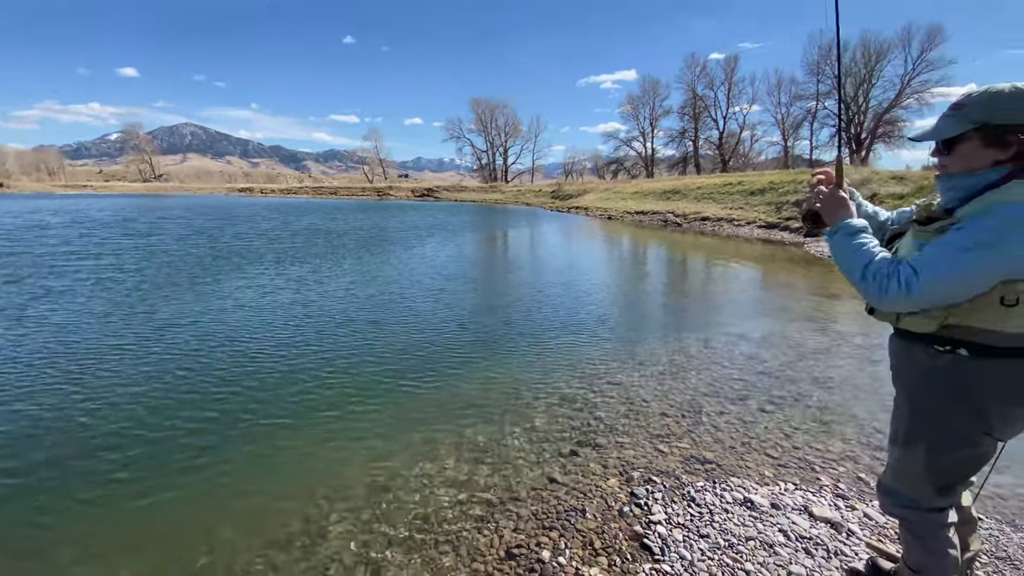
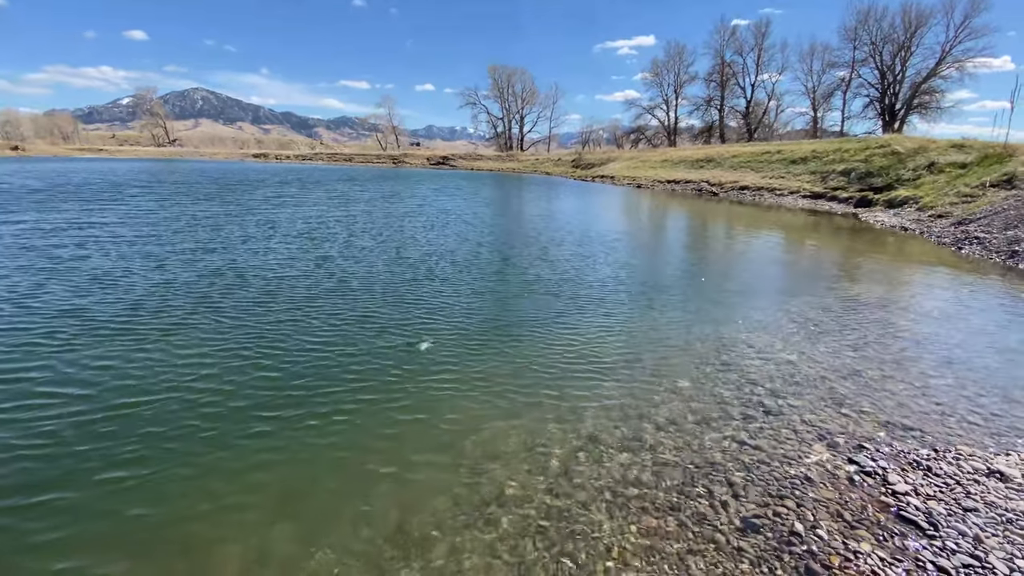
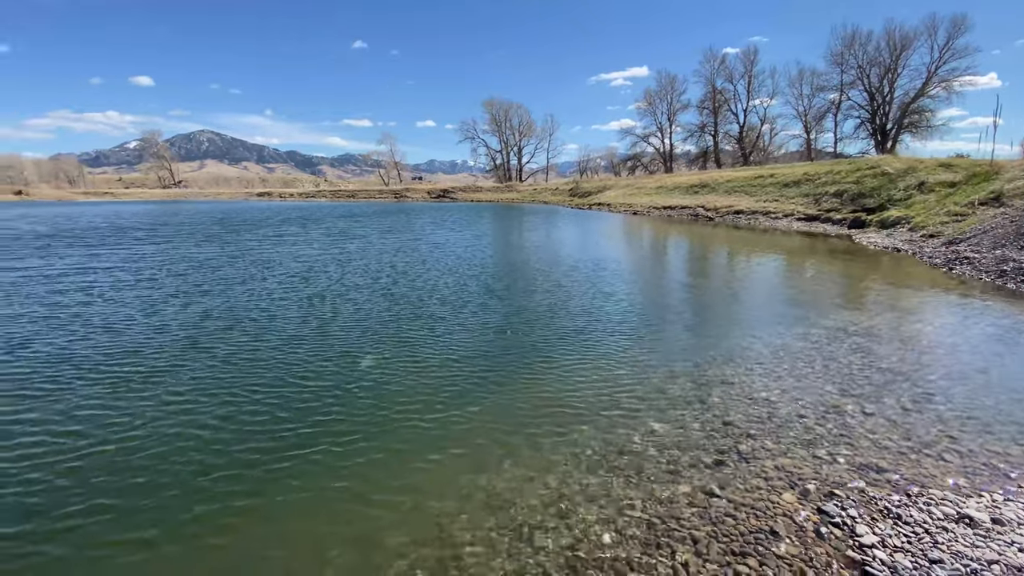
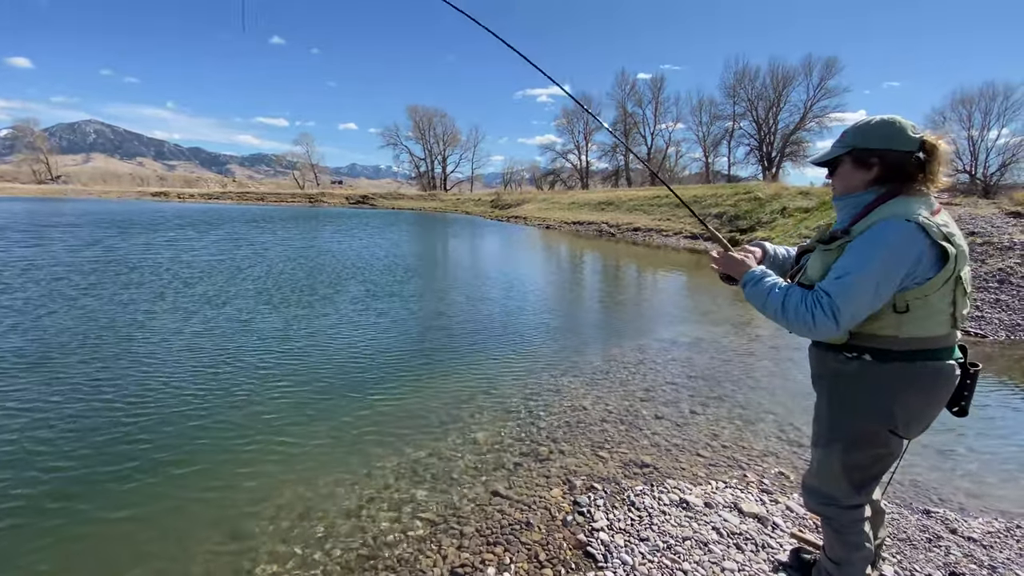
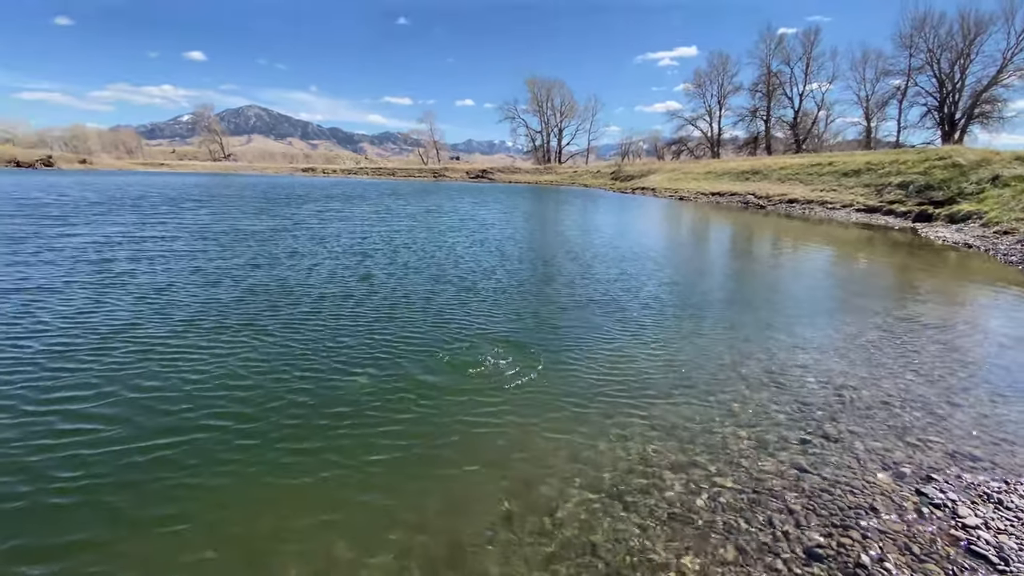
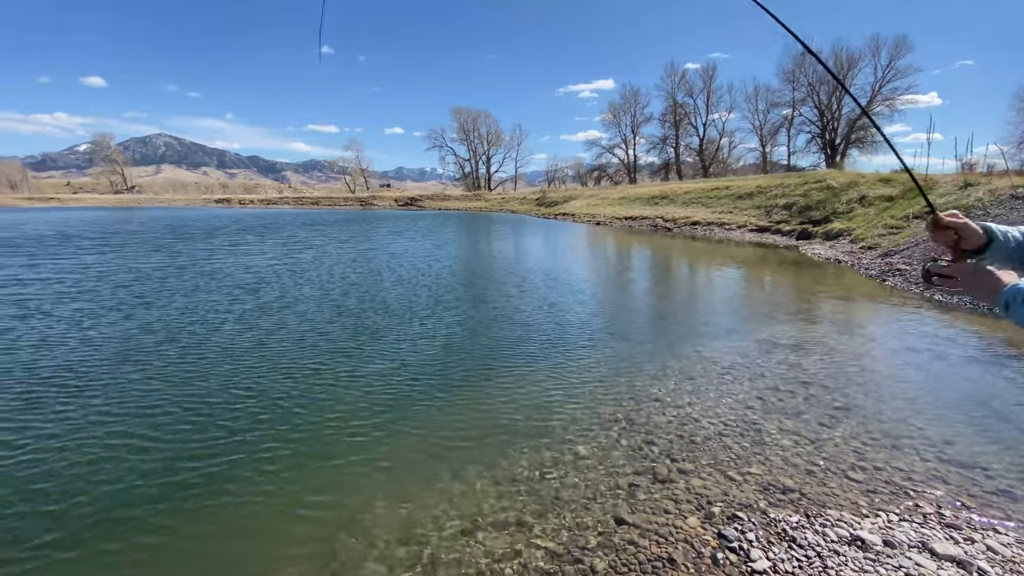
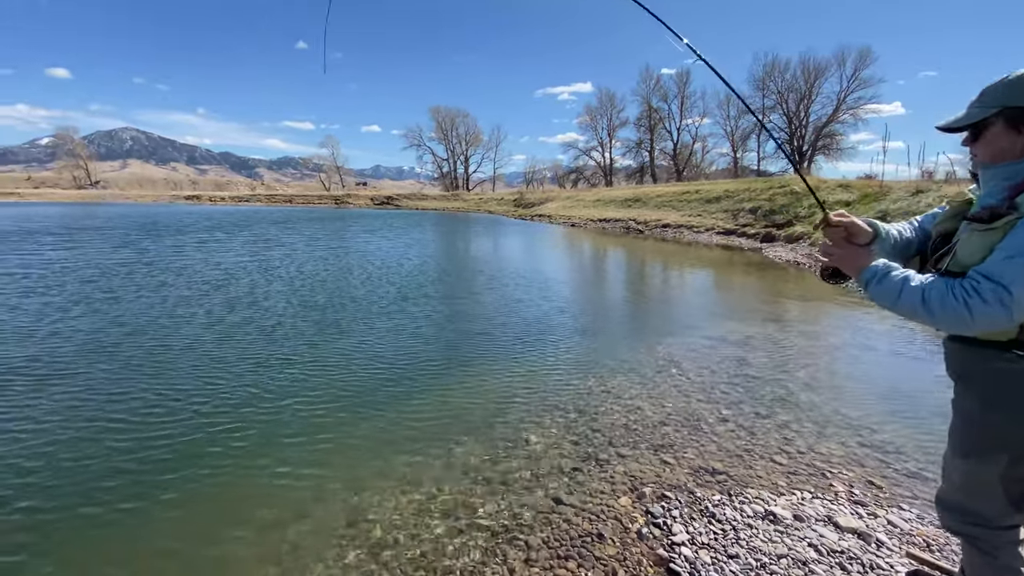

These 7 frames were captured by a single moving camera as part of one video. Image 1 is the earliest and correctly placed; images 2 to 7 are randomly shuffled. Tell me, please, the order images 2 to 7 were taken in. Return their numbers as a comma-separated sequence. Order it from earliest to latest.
4, 7, 6, 3, 2, 5
